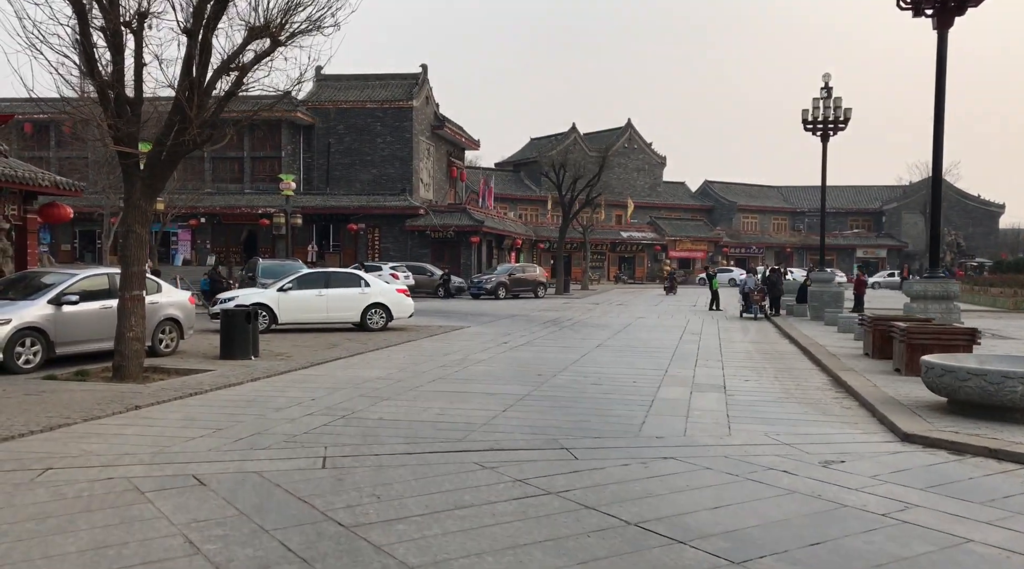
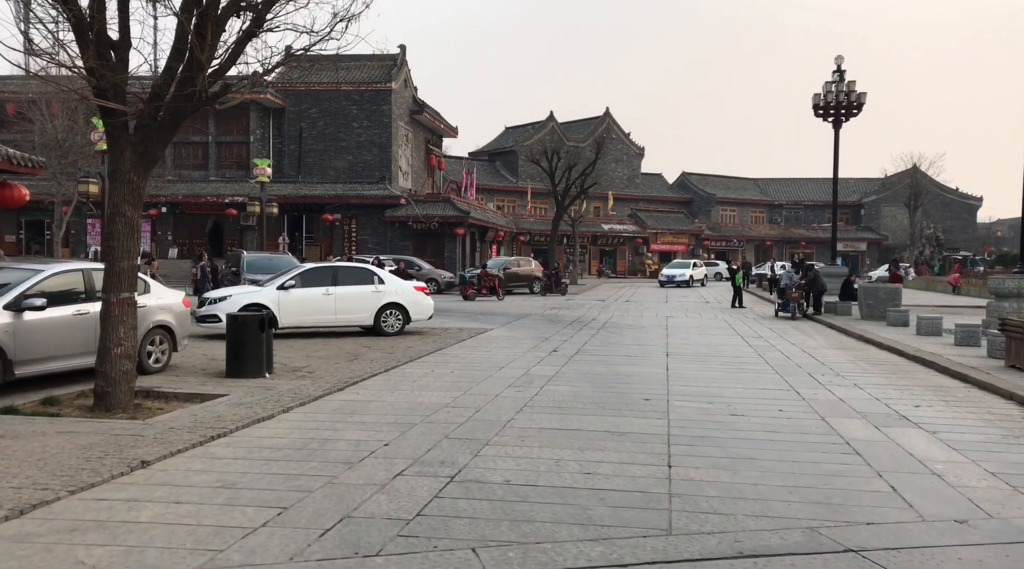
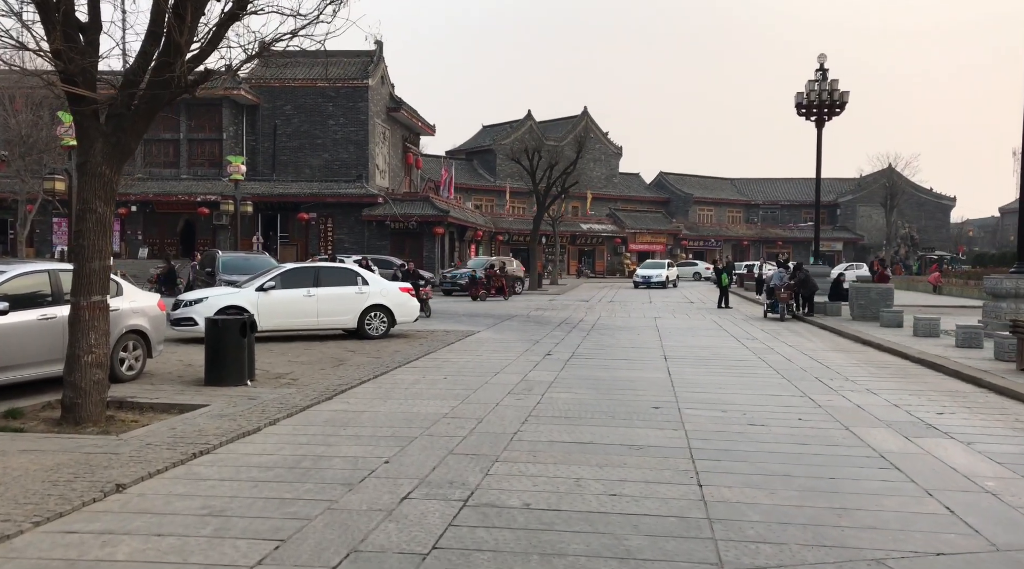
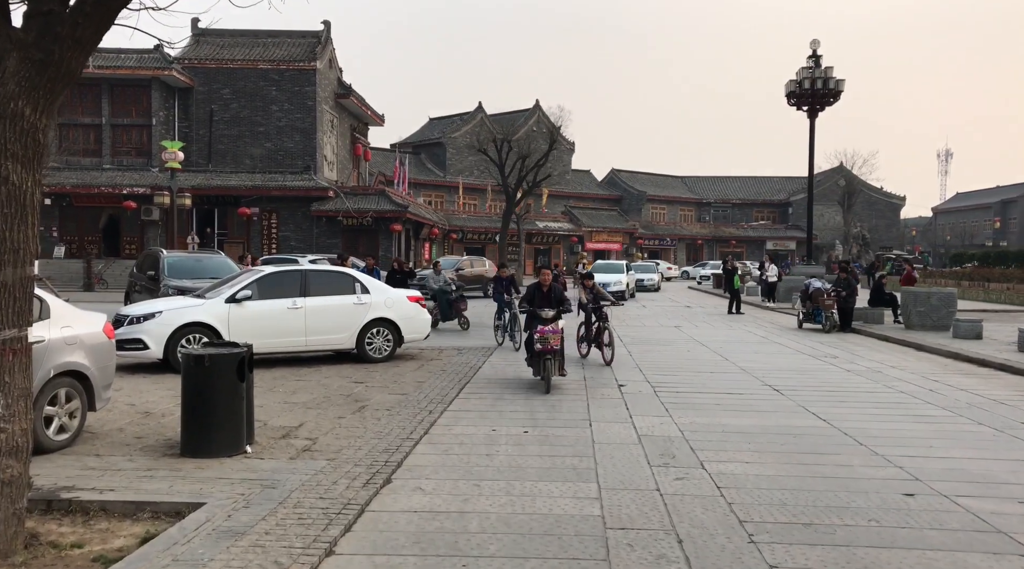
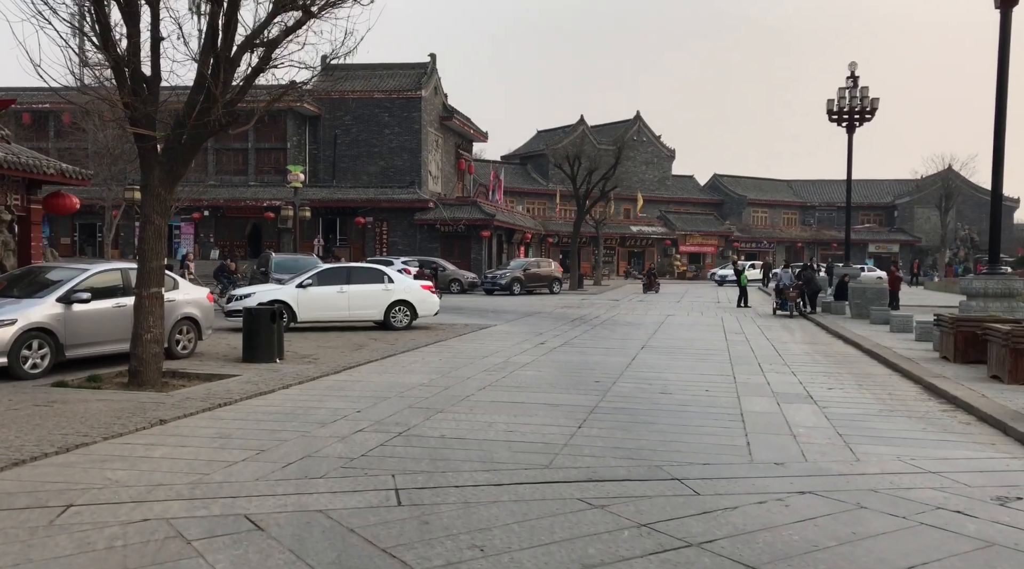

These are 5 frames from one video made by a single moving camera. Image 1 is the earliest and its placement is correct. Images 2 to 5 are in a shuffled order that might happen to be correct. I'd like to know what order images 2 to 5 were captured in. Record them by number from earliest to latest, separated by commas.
5, 2, 3, 4
